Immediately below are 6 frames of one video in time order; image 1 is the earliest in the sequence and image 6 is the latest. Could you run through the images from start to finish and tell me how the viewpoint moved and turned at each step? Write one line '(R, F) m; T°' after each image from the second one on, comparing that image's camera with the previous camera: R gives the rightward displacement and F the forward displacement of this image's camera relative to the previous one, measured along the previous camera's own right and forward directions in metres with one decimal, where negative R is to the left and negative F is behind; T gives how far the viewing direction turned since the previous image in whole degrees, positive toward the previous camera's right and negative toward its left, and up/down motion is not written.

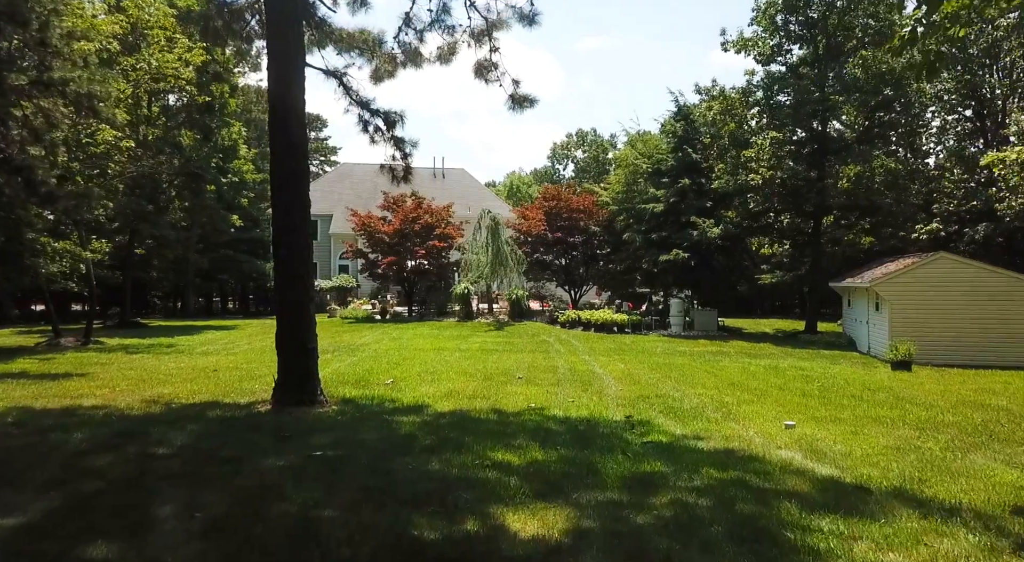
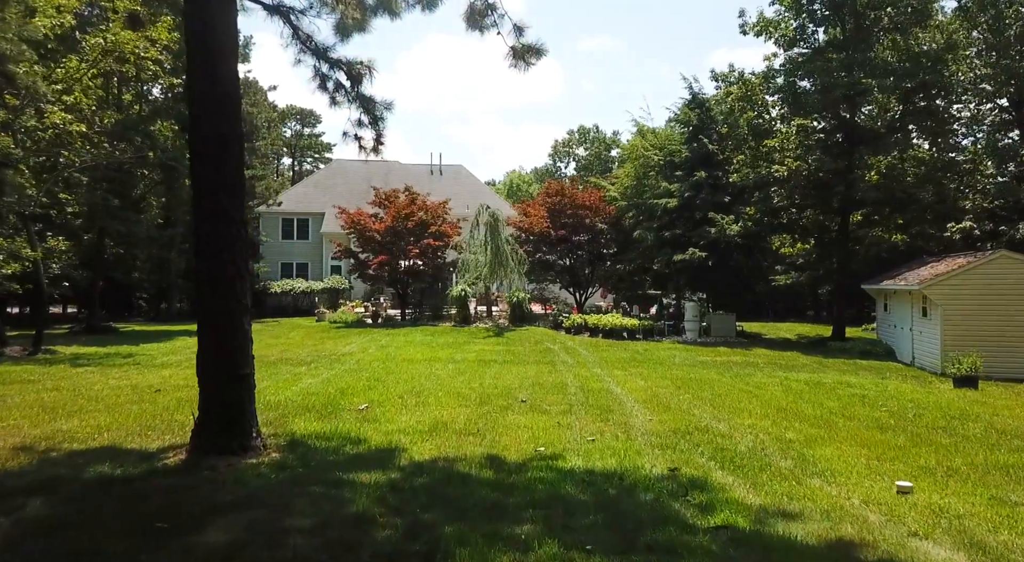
(0.0, +1.6) m; 0°
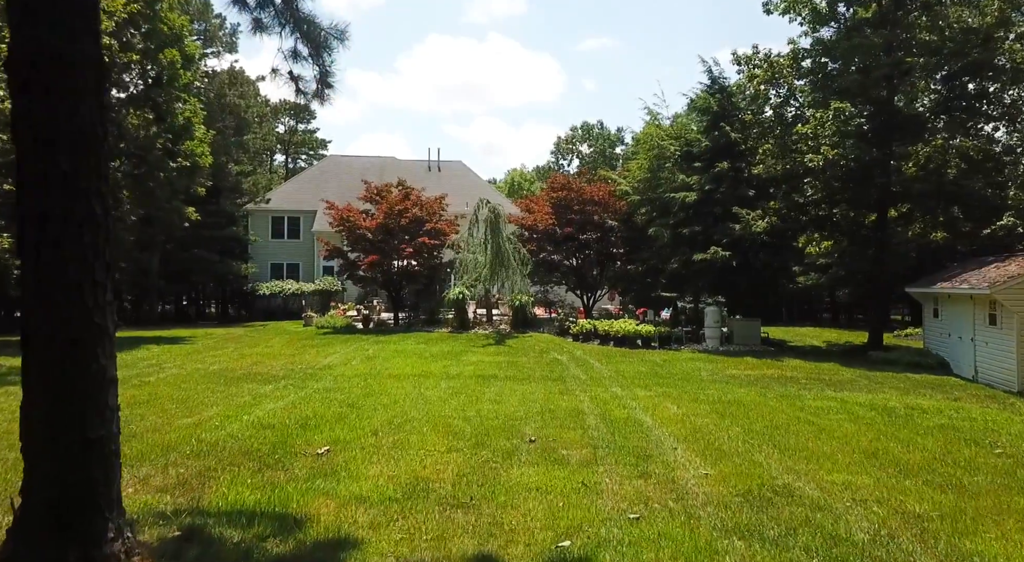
(0.0, +1.7) m; 0°
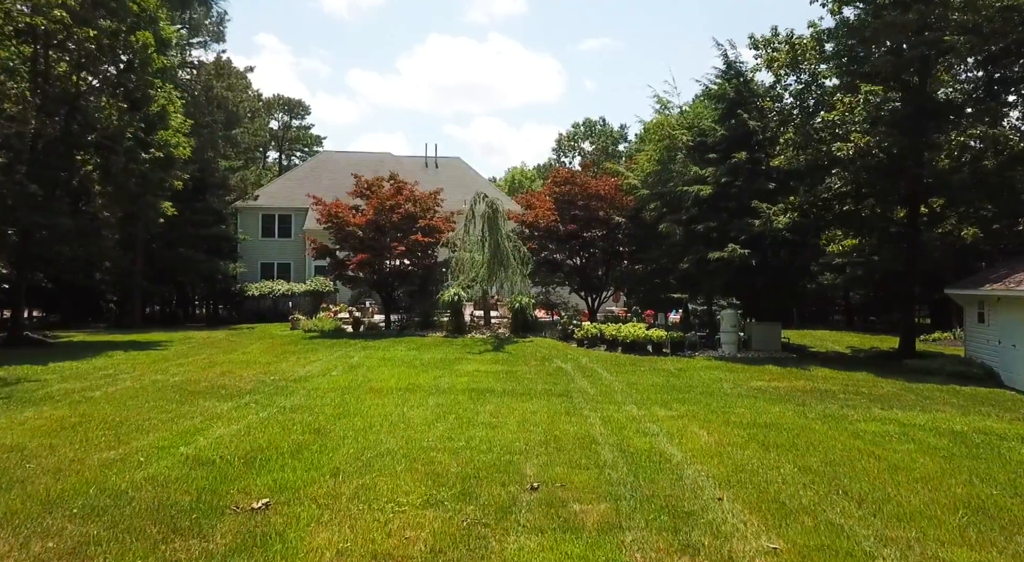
(0.0, +1.3) m; 0°
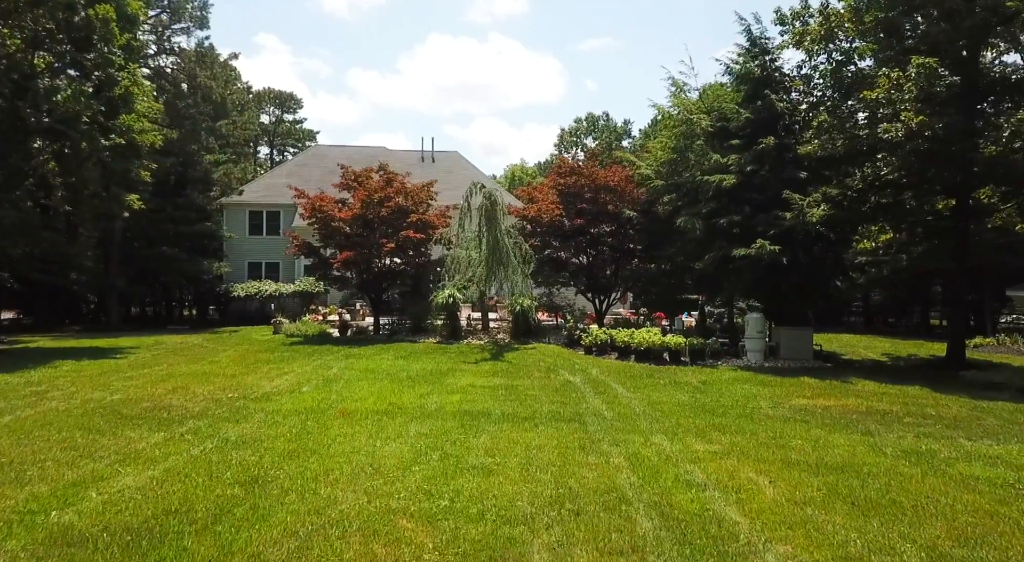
(0.0, +1.7) m; 0°
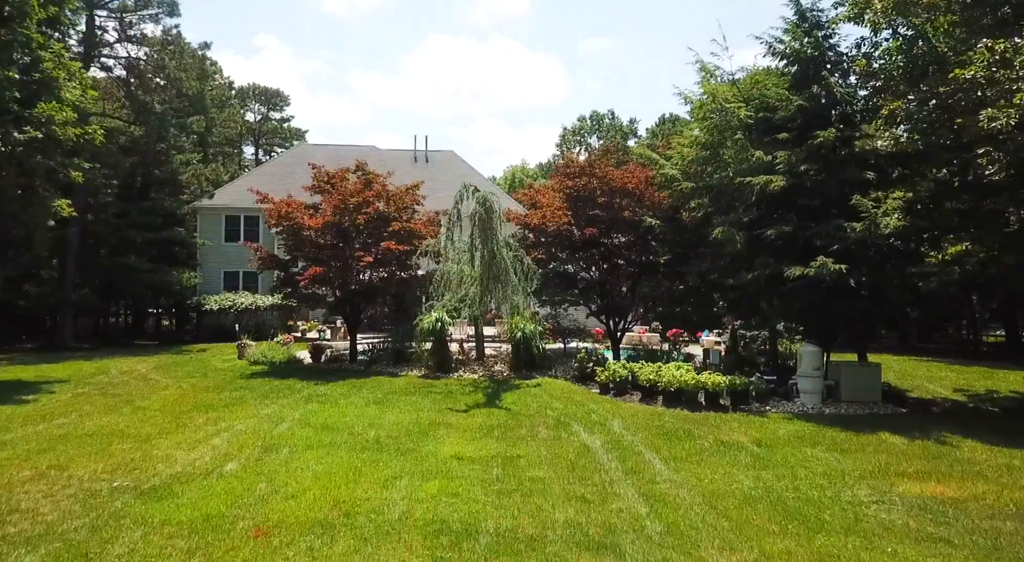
(0.0, +2.6) m; 0°
